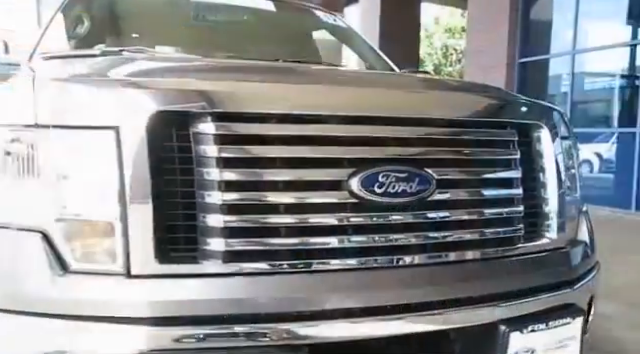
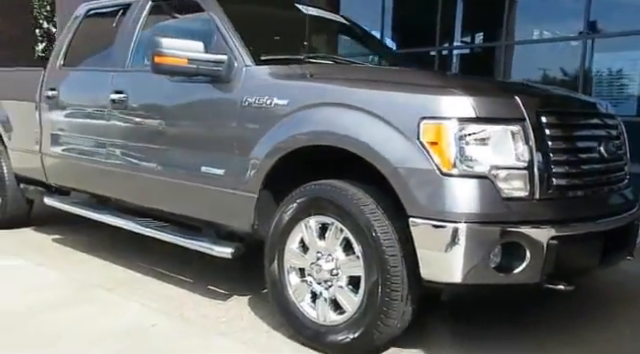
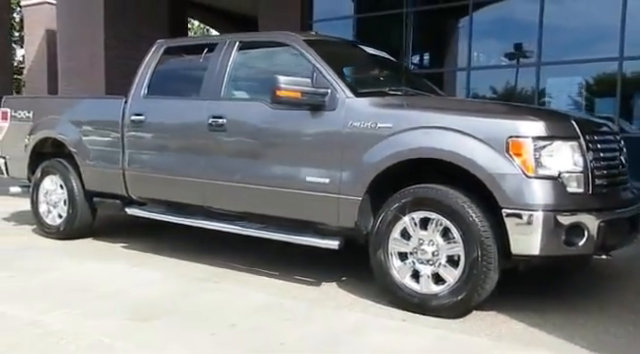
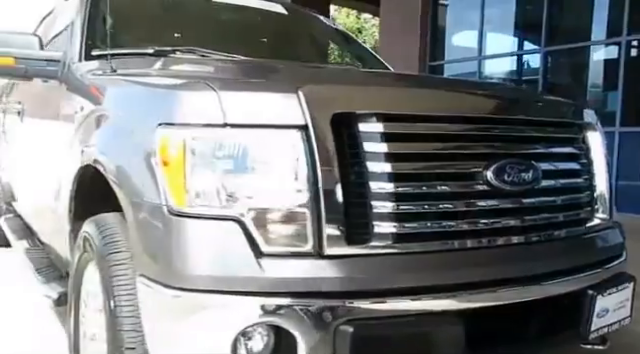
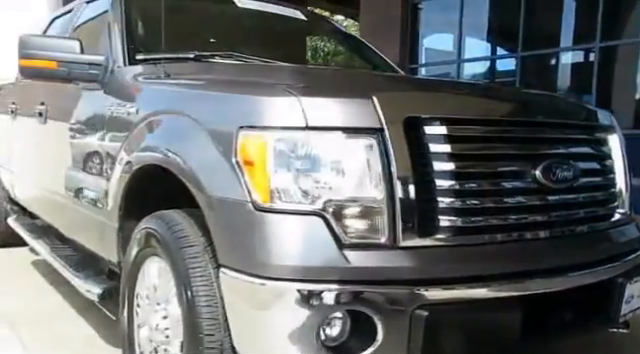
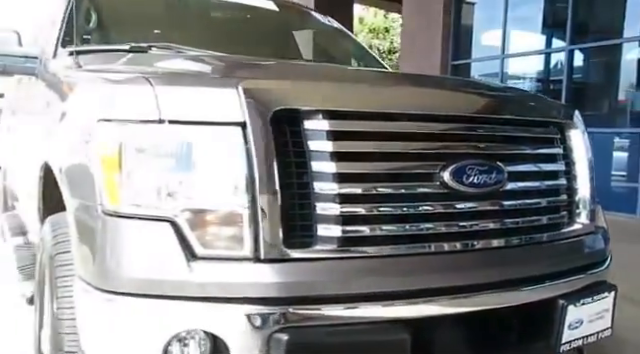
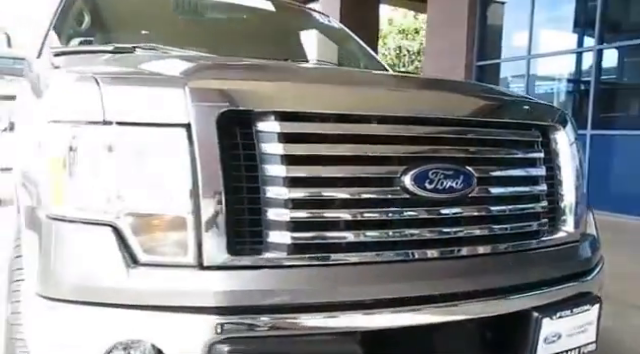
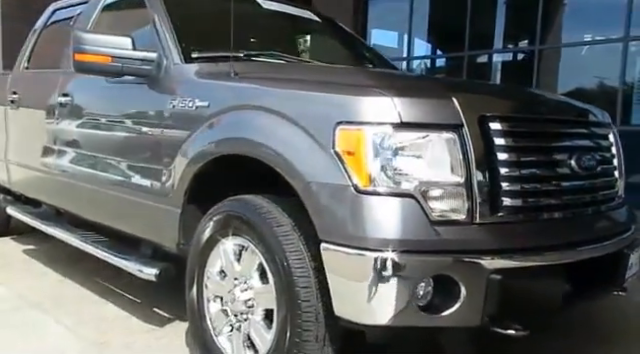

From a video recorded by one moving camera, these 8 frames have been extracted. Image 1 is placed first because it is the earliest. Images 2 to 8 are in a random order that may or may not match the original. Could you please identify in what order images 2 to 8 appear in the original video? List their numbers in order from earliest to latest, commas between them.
7, 6, 4, 5, 8, 2, 3
